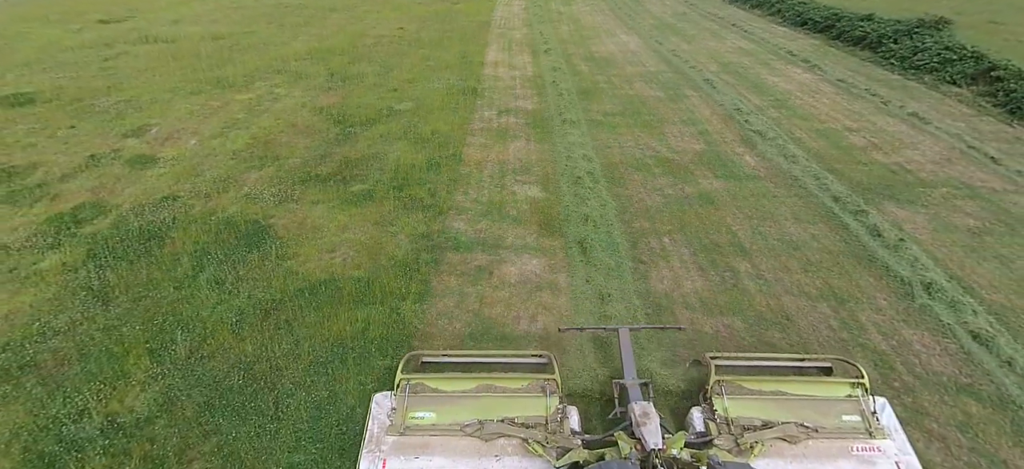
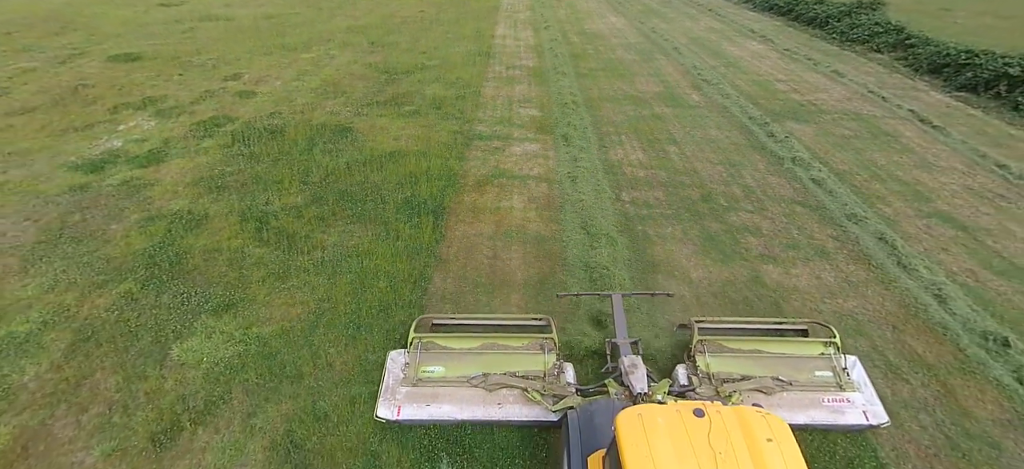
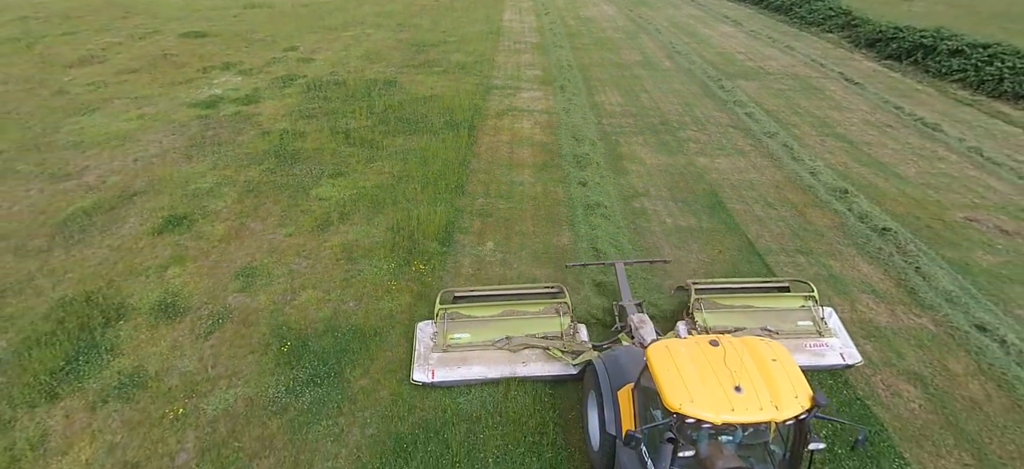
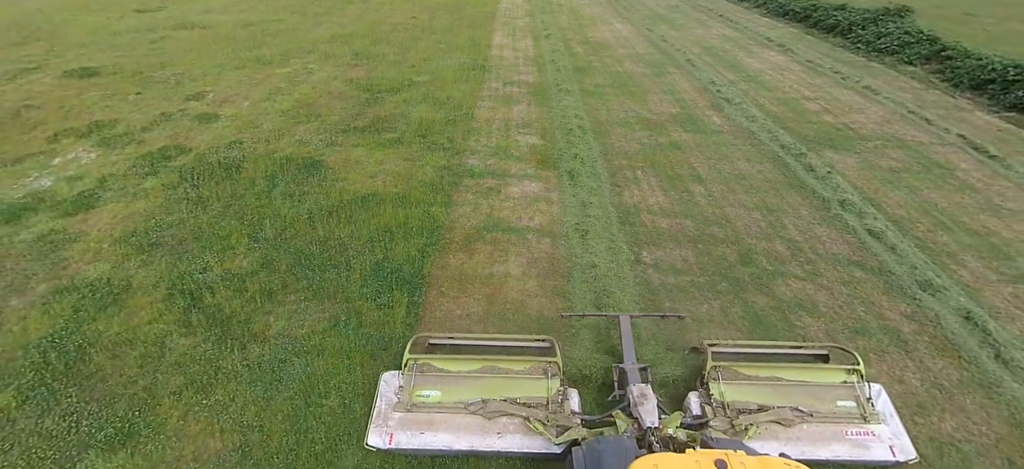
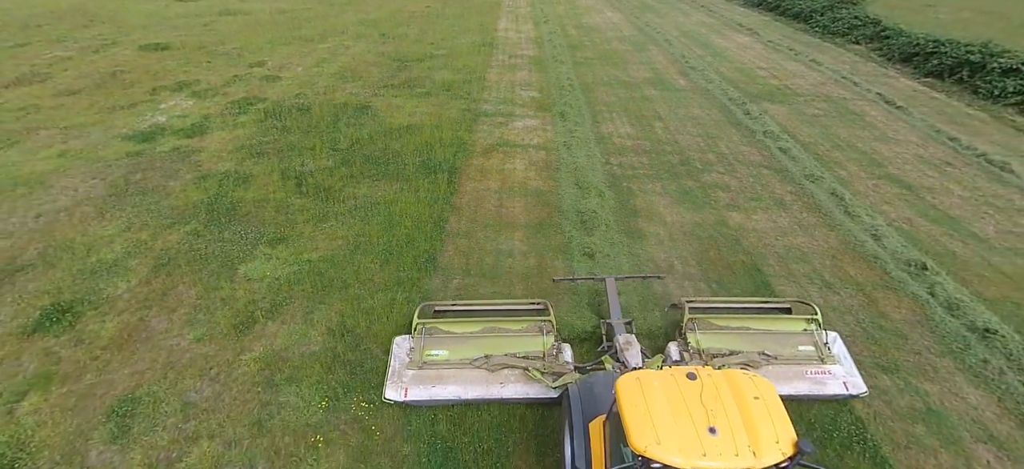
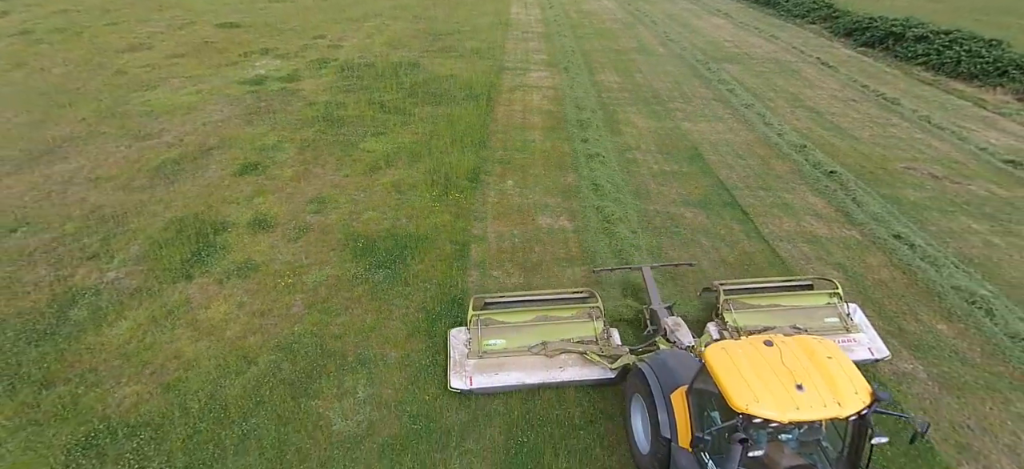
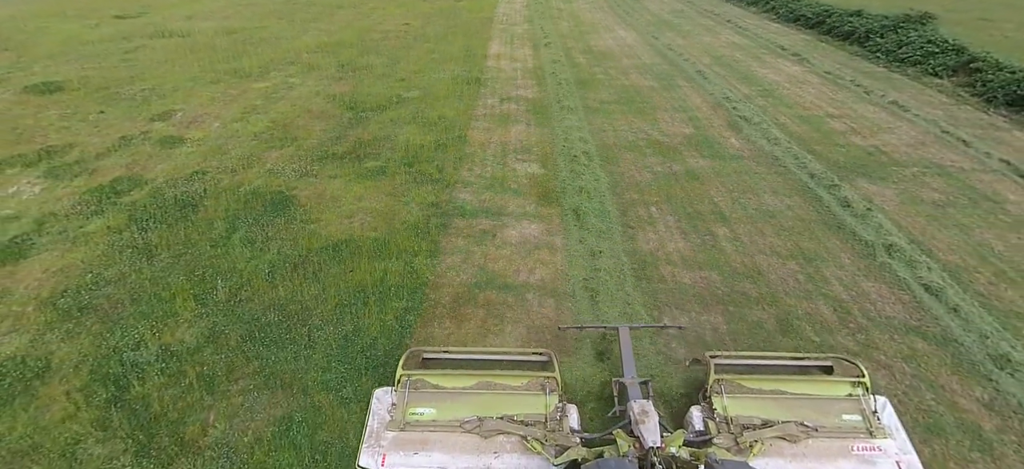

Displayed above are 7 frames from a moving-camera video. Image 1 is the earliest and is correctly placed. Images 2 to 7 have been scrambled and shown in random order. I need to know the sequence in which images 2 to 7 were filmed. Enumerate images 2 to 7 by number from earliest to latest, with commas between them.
7, 4, 2, 5, 3, 6
